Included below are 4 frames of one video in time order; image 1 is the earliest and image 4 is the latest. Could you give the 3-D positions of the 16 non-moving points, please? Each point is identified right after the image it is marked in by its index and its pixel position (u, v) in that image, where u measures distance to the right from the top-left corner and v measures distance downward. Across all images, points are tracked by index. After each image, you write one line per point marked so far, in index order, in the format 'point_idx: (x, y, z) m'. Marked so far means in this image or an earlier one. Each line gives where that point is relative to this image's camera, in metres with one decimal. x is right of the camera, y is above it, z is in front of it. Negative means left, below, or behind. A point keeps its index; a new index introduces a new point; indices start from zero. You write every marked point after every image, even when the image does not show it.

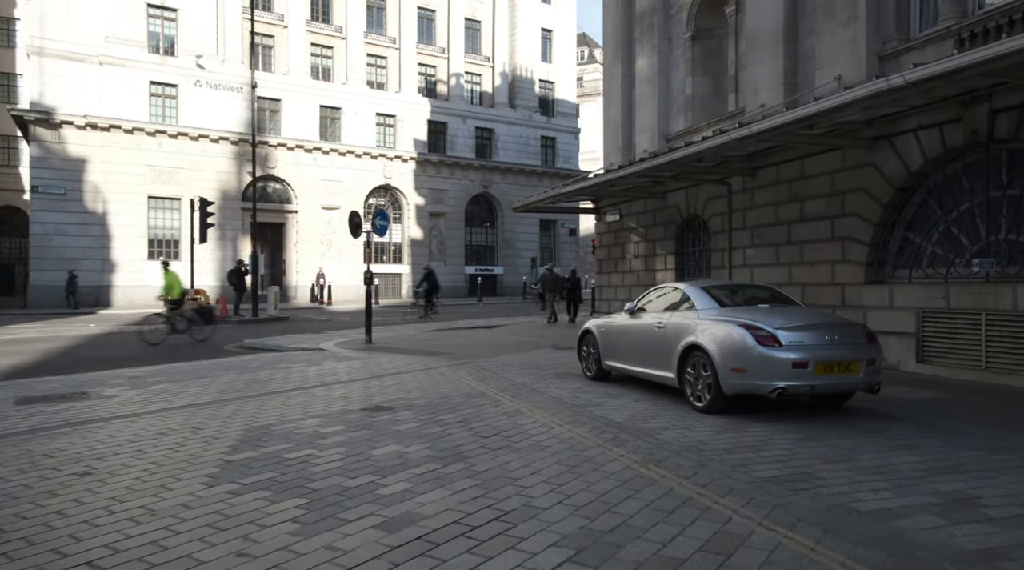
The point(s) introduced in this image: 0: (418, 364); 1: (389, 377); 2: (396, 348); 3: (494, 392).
0: (-1.7, -1.4, +12.4) m
1: (-1.9, -1.4, +10.7) m
2: (-2.5, -1.4, +14.9) m
3: (-0.3, -1.4, +9.1) m
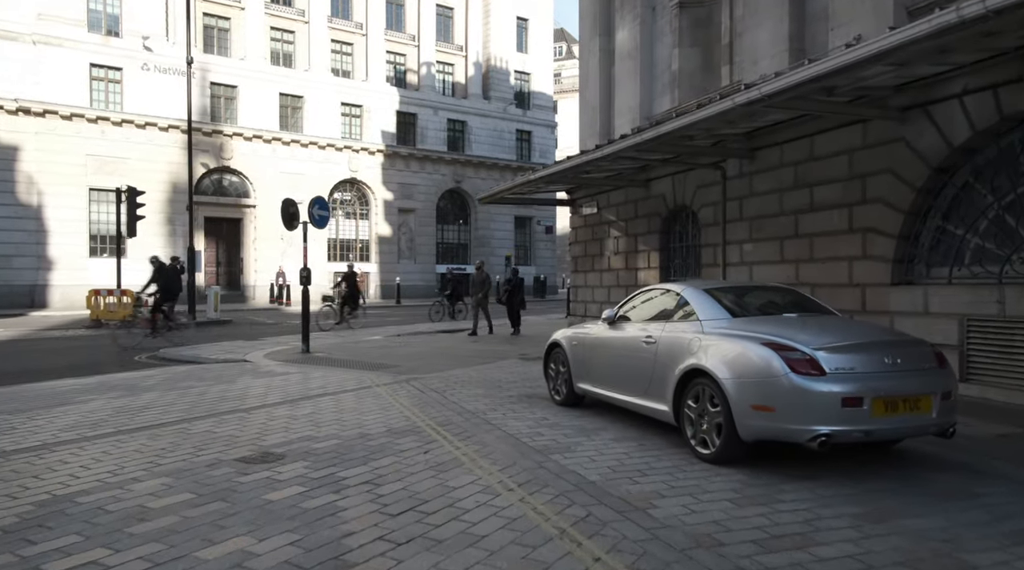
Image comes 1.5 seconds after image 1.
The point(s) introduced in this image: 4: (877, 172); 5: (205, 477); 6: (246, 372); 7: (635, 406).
0: (-2.4, -1.4, +10.2) m
1: (-2.5, -1.4, +8.5) m
2: (-3.2, -1.4, +12.6) m
3: (-0.8, -1.4, +7.0) m
4: (+5.1, +1.6, +9.6) m
5: (-2.3, -1.4, +5.2) m
6: (-4.3, -1.4, +11.2) m
7: (+1.2, -1.2, +6.7) m
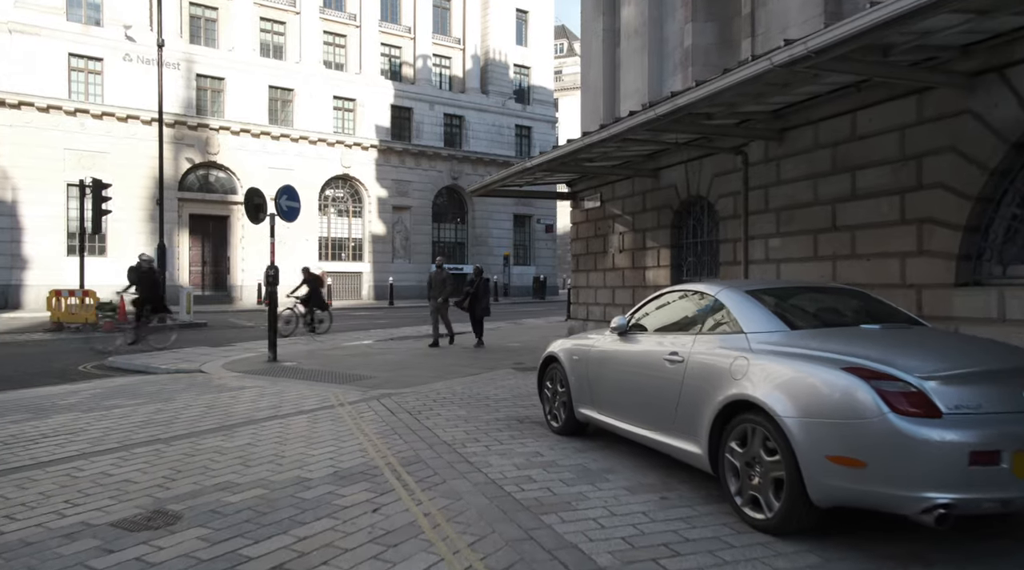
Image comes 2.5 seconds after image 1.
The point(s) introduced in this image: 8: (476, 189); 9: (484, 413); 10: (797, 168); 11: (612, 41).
0: (-2.5, -1.4, +8.6) m
1: (-2.6, -1.4, +7.0) m
2: (-3.3, -1.4, +11.1) m
3: (-1.0, -1.4, +5.4) m
4: (+4.9, +1.6, +8.0) m
5: (-2.4, -1.4, +3.7) m
6: (-4.4, -1.4, +9.6) m
7: (+1.0, -1.2, +5.1) m
8: (-0.9, +2.2, +16.2) m
9: (-0.3, -1.4, +7.7) m
10: (+4.2, +1.7, +10.2) m
11: (+2.3, +5.7, +16.2) m
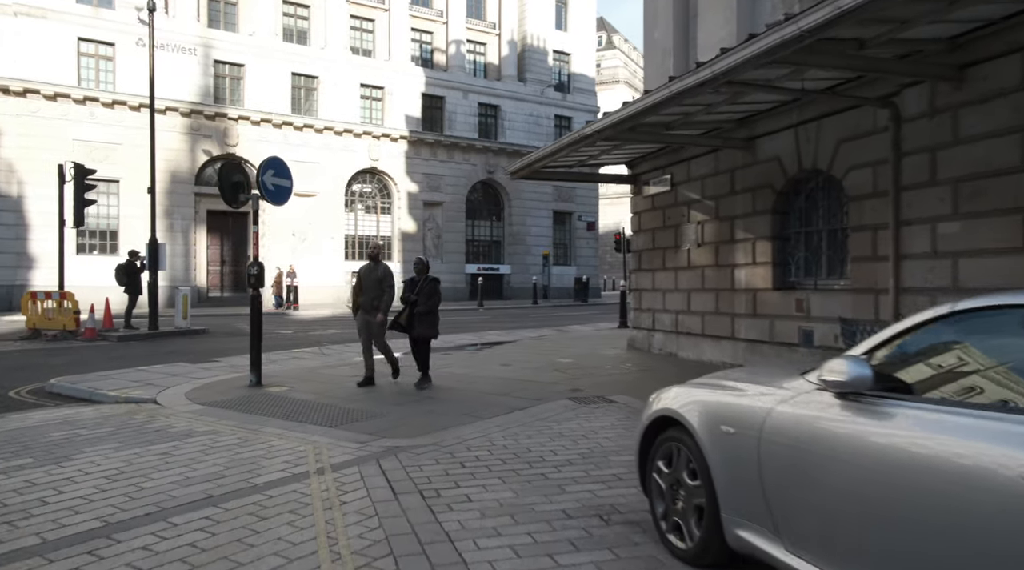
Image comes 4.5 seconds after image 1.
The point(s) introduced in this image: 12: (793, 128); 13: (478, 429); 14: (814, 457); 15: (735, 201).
0: (-1.9, -1.5, +5.8) m
1: (-2.2, -1.5, +4.1) m
2: (-2.6, -1.4, +8.3) m
3: (-0.6, -1.4, +2.5) m
4: (+5.5, +1.5, +4.8) m
5: (-2.1, -1.4, +0.8) m
6: (-3.8, -1.4, +6.9) m
7: (+1.4, -1.2, +2.1) m
8: (+0.1, +2.2, +13.2) m
9: (+0.2, -1.4, +4.7) m
10: (+4.8, +1.7, +7.0) m
11: (+3.3, +5.7, +13.1) m
12: (+4.0, +2.2, +9.8) m
13: (-0.3, -1.4, +6.9) m
14: (+1.2, -0.7, +2.8) m
15: (+3.6, +1.4, +11.2) m
